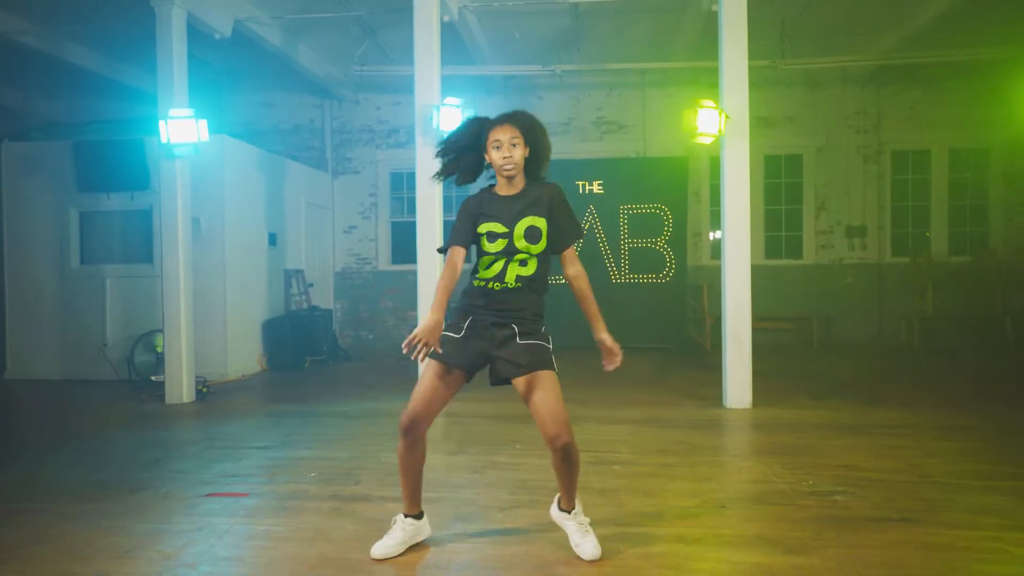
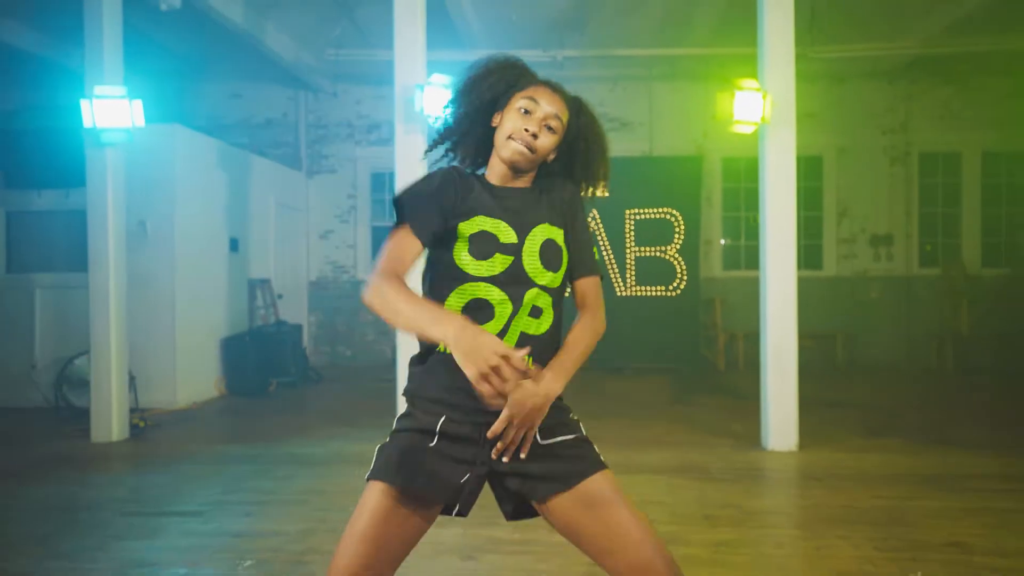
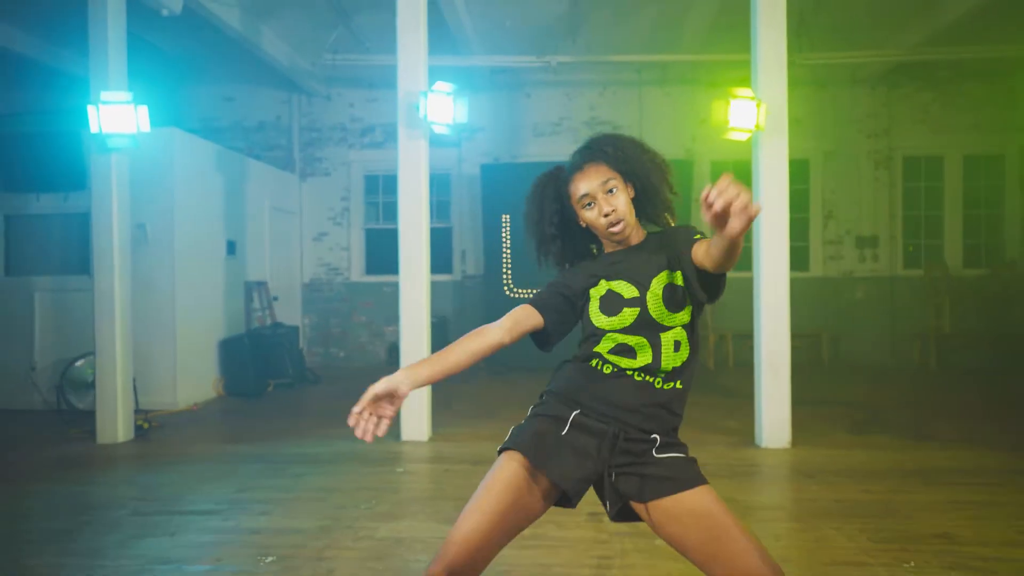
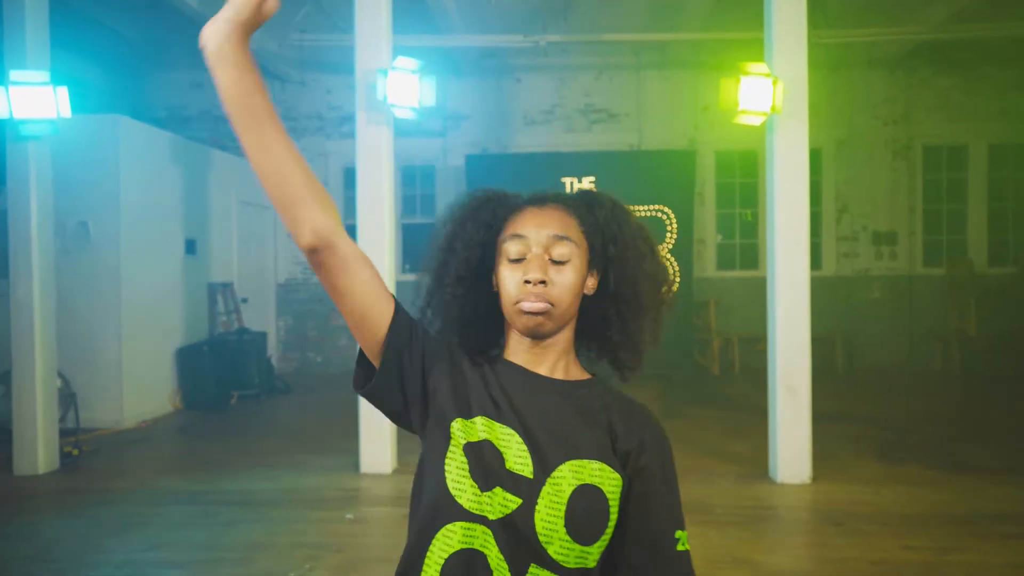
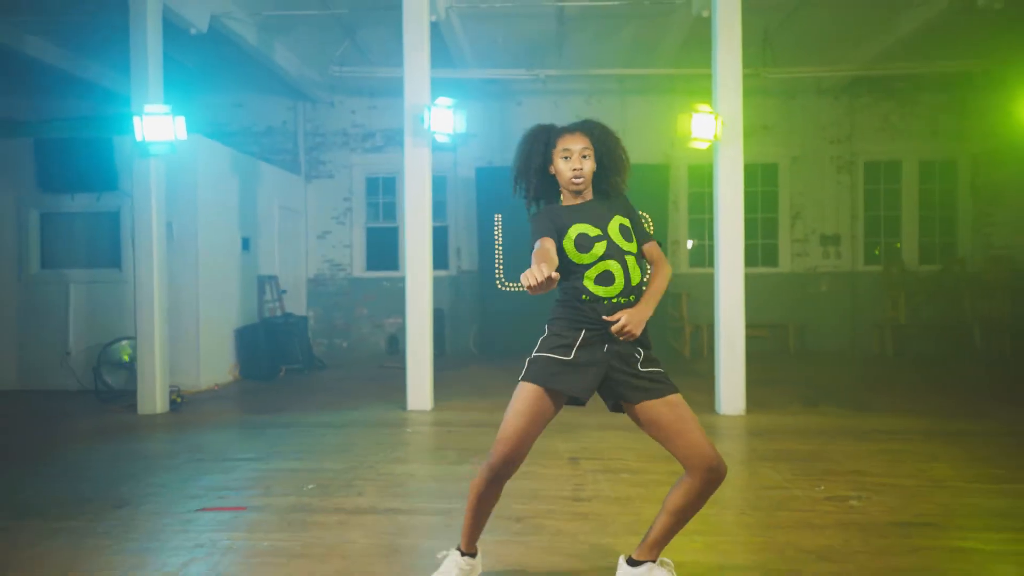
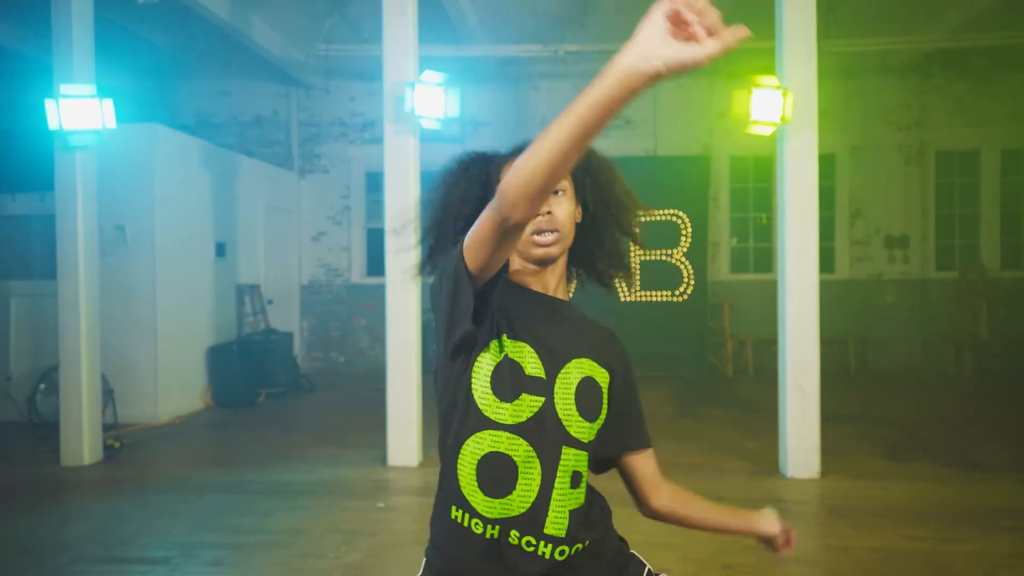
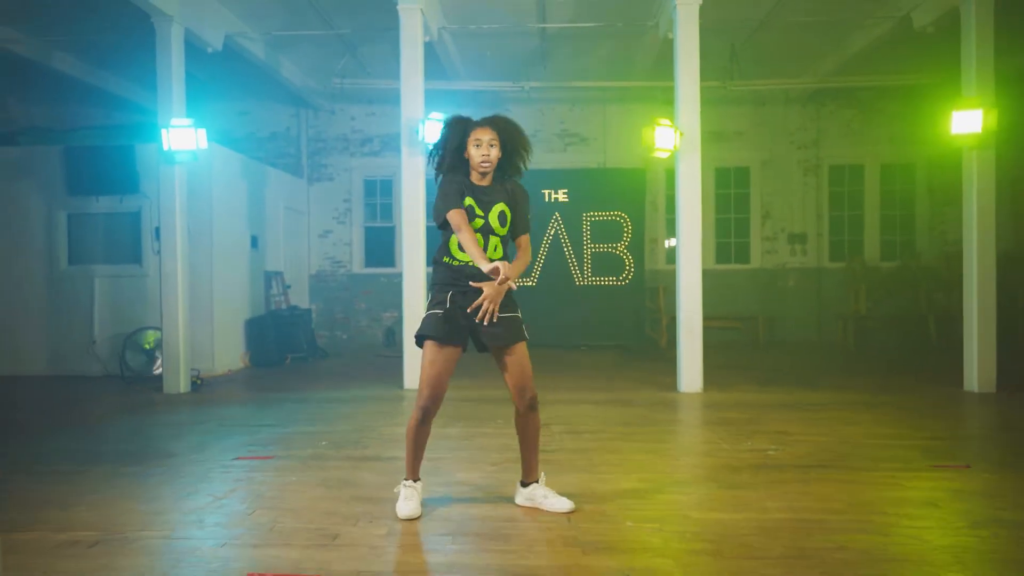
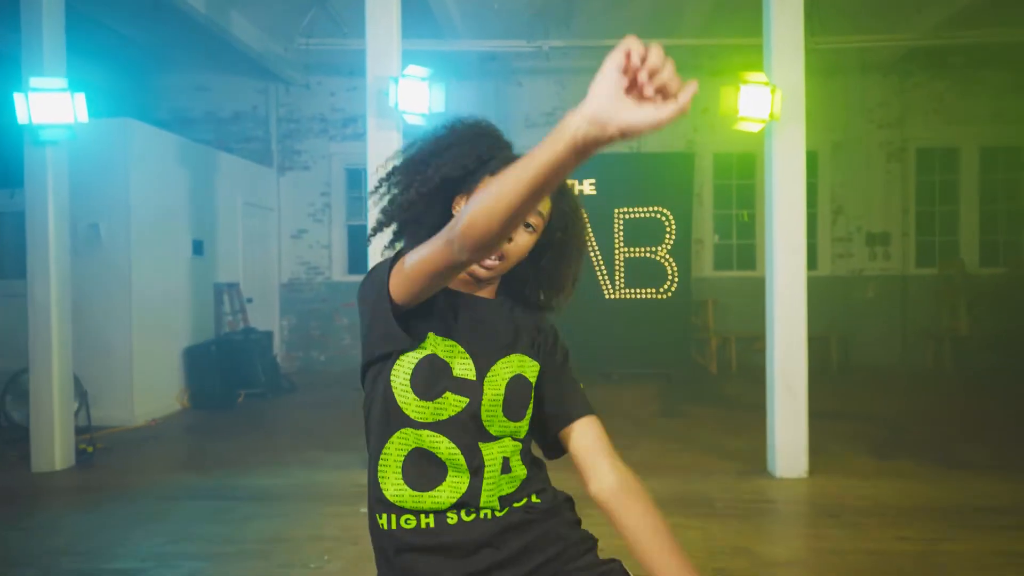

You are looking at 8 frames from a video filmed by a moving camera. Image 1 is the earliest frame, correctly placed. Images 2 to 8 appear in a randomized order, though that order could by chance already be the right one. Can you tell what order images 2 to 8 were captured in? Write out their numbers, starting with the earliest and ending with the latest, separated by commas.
6, 3, 8, 4, 2, 5, 7
